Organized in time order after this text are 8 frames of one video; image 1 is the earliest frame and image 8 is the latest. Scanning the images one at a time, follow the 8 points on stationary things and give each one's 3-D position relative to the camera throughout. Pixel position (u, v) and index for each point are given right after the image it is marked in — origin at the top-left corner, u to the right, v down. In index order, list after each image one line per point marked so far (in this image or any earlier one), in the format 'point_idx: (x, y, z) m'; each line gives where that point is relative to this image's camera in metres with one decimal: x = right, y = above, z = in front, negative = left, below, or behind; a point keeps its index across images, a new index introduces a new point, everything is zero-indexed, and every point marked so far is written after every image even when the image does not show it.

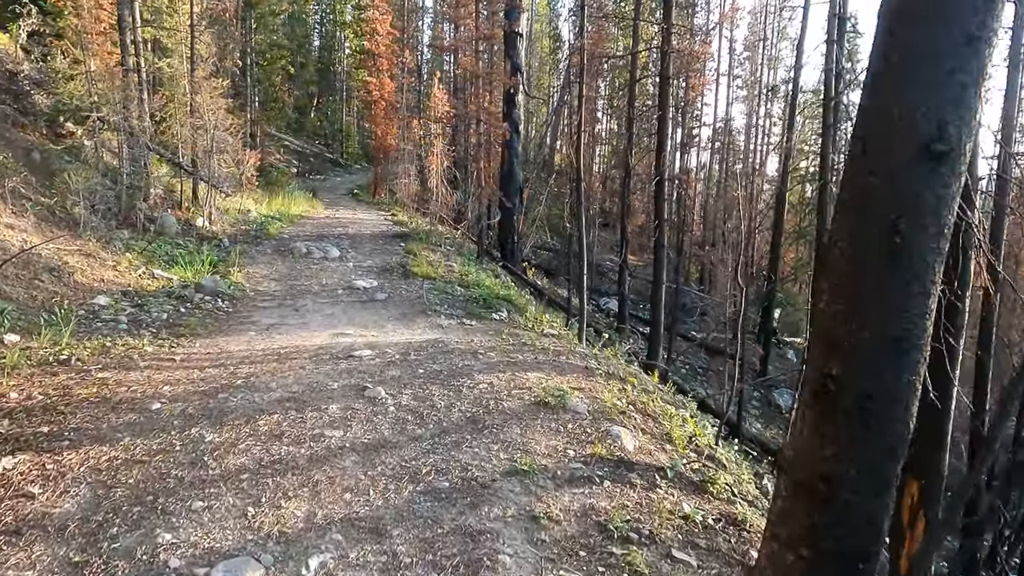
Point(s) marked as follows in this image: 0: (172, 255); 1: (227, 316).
0: (-5.4, +0.5, +10.2) m
1: (-3.4, -0.4, +7.6) m
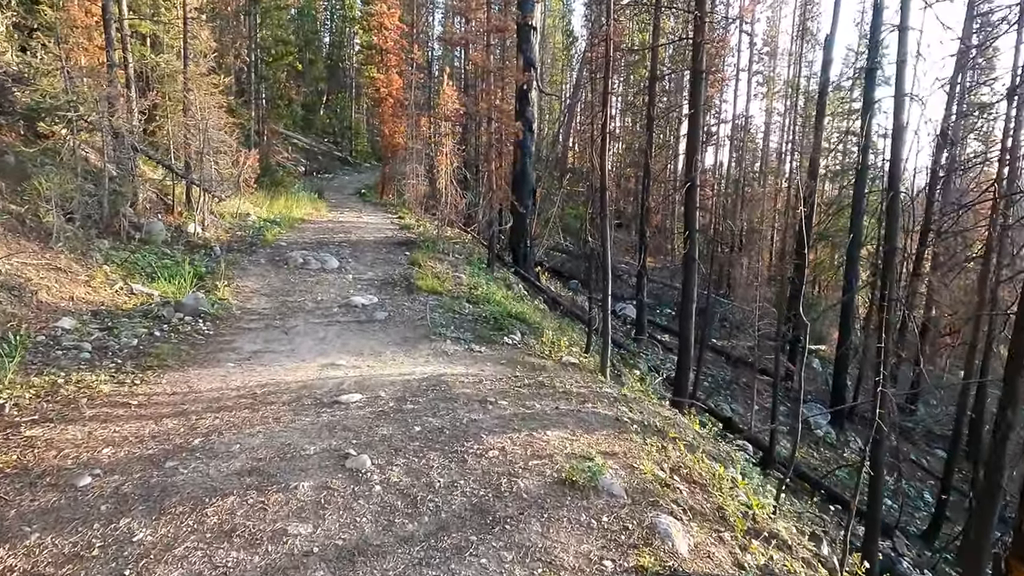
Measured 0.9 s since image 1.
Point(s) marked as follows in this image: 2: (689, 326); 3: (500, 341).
0: (-5.2, +0.3, +9.4) m
1: (-3.2, -0.6, +6.8) m
2: (+2.4, -0.5, +8.7) m
3: (-0.1, -0.6, +7.4) m
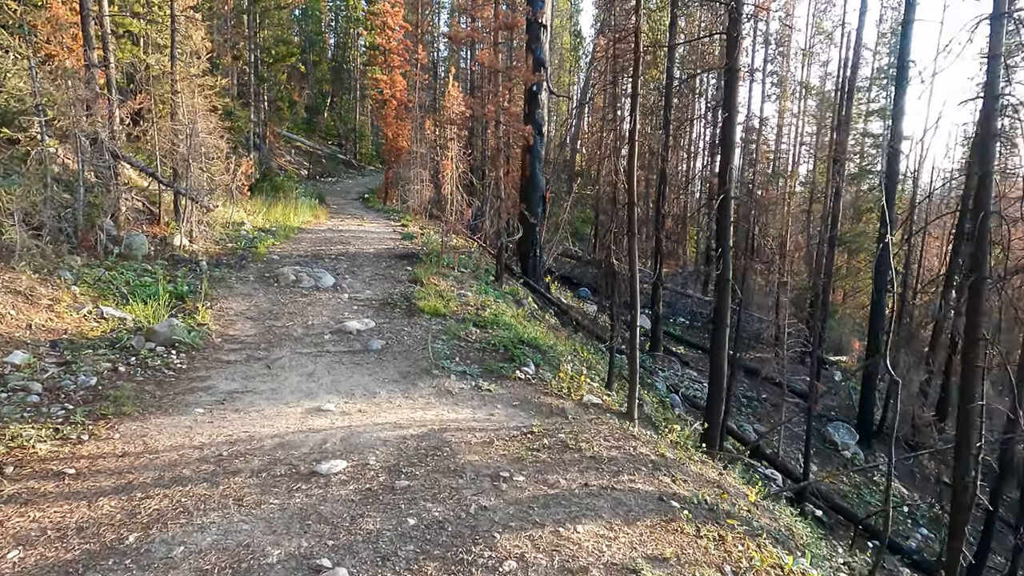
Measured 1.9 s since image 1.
0: (-5.1, 0.0, +8.6) m
1: (-3.1, -0.9, +6.0) m
2: (+2.5, -0.8, +7.8) m
3: (0.0, -0.9, +6.5) m
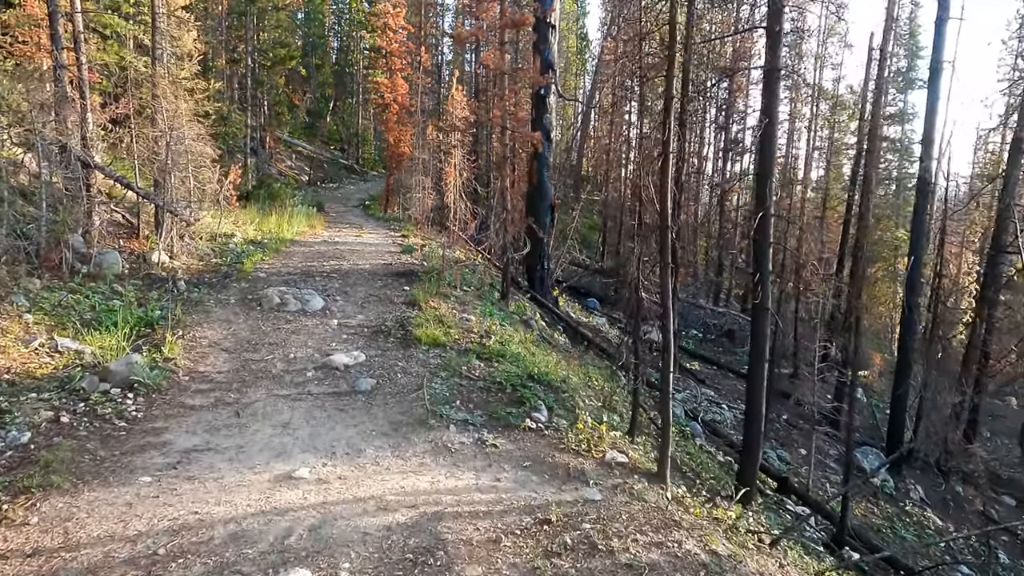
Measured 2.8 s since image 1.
0: (-5.0, -0.3, +7.7) m
1: (-3.0, -1.2, +5.1) m
2: (+2.6, -1.1, +6.9) m
3: (+0.1, -1.2, +5.6) m
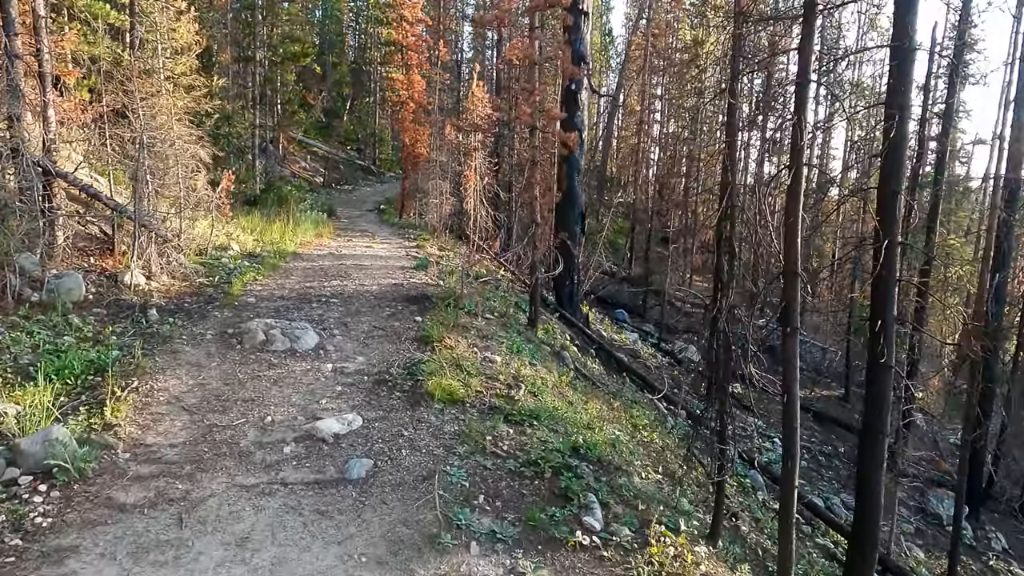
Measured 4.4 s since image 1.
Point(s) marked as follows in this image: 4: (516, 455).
0: (-4.6, -0.6, +6.3) m
1: (-2.8, -1.5, +3.6) m
2: (+2.9, -1.5, +5.2) m
3: (+0.4, -1.6, +4.0) m
4: (0.0, -1.3, +5.0) m
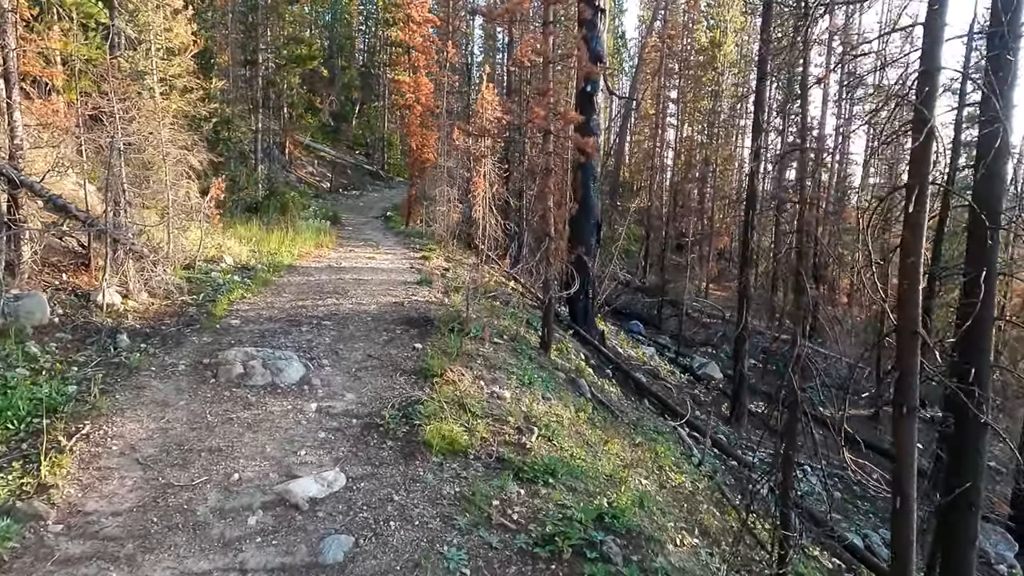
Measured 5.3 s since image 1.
0: (-4.5, -0.9, +5.5) m
1: (-2.7, -1.7, +2.7) m
2: (+3.0, -1.8, +4.3) m
3: (+0.4, -1.8, +3.2) m
4: (+0.1, -1.5, +4.2) m
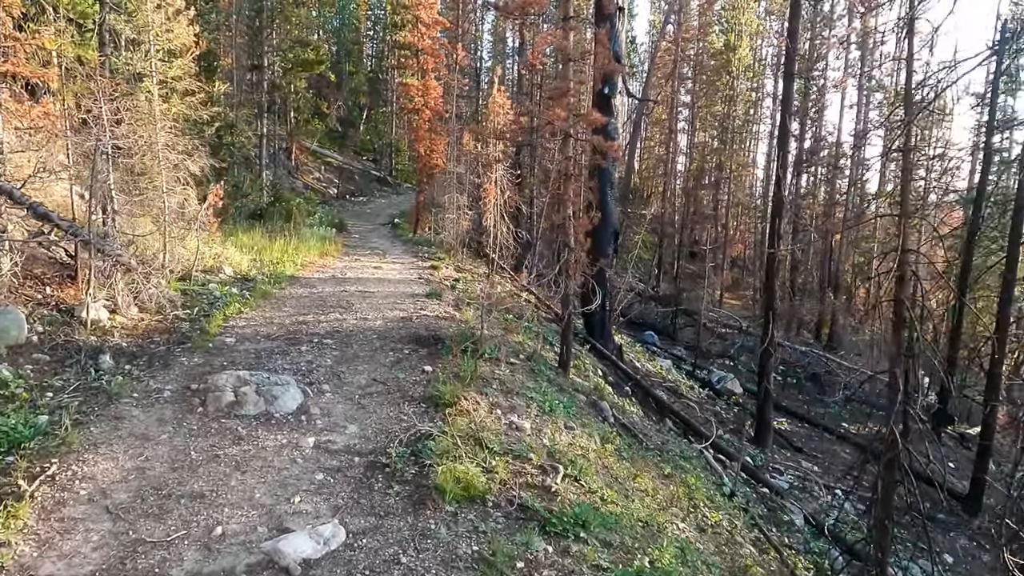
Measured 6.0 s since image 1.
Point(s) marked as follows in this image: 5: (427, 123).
0: (-4.3, -1.0, +4.9) m
1: (-2.6, -1.9, +2.1) m
2: (+3.2, -1.9, +3.6) m
3: (+0.6, -1.9, +2.5) m
4: (+0.3, -1.7, +3.5) m
5: (-2.6, +5.2, +20.2) m
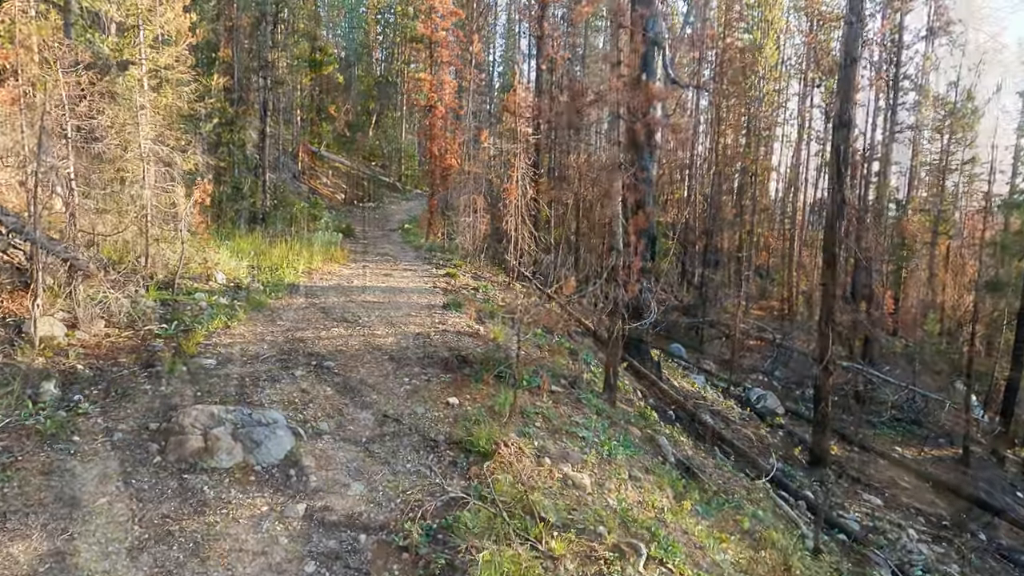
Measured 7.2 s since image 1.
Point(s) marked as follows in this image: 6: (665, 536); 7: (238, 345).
0: (-4.0, -1.1, +3.6) m
1: (-2.2, -1.9, +0.8) m
2: (+3.5, -2.0, +2.2) m
3: (+0.9, -2.0, +1.1) m
4: (+0.6, -1.7, +2.1) m
5: (-2.1, +4.9, +19.0) m
6: (+1.0, -1.6, +4.1) m
7: (-2.8, -0.6, +6.6) m
